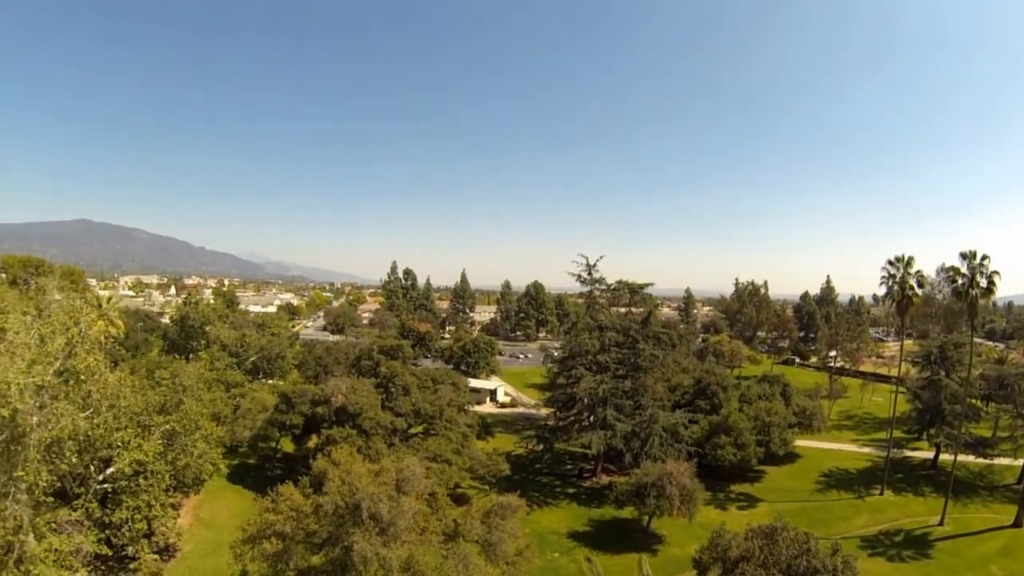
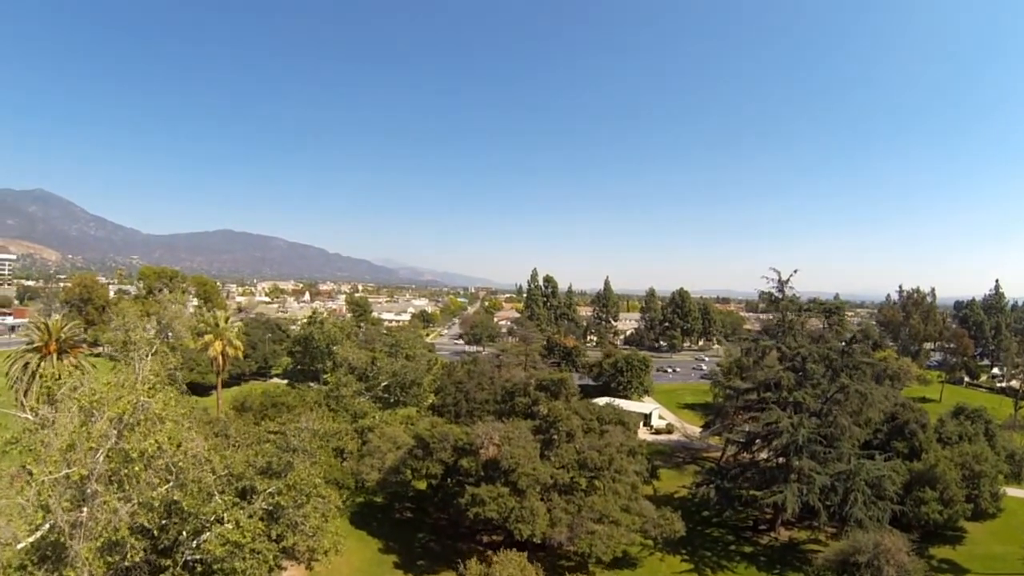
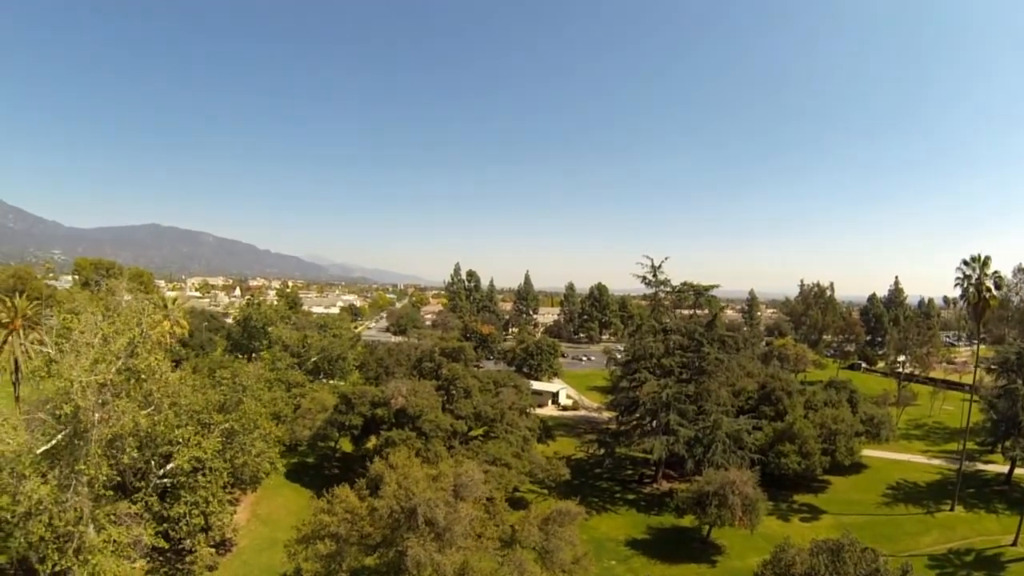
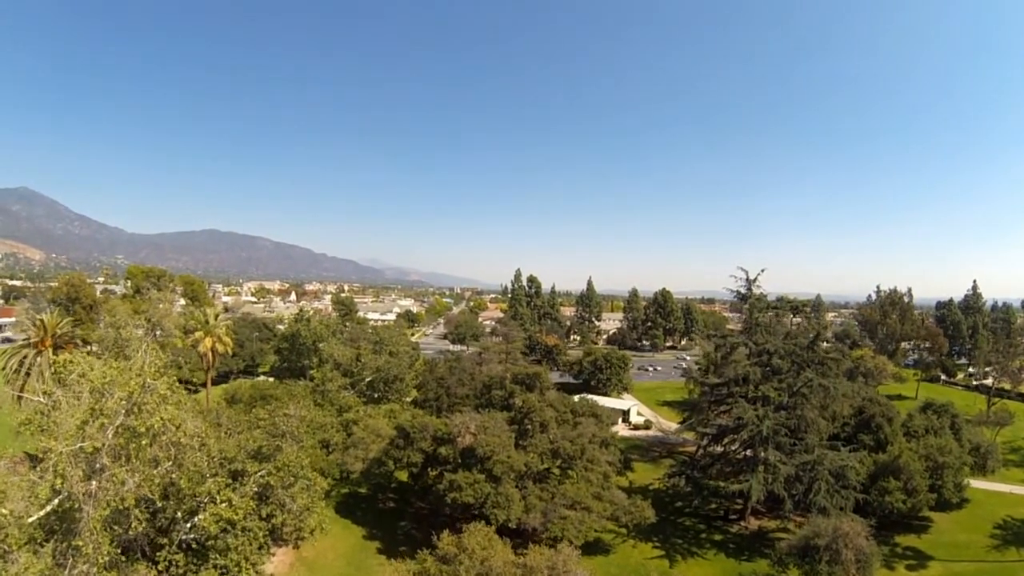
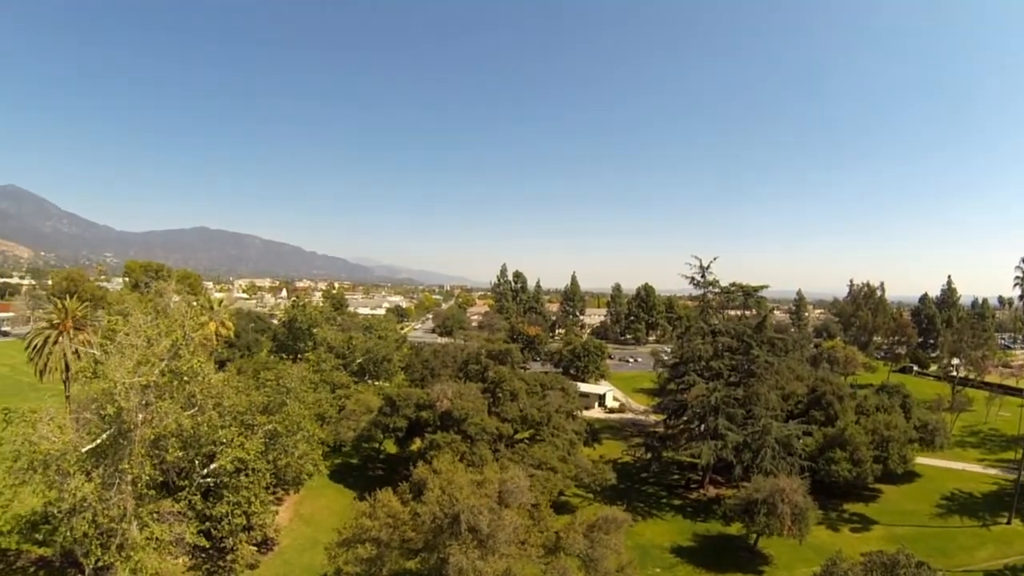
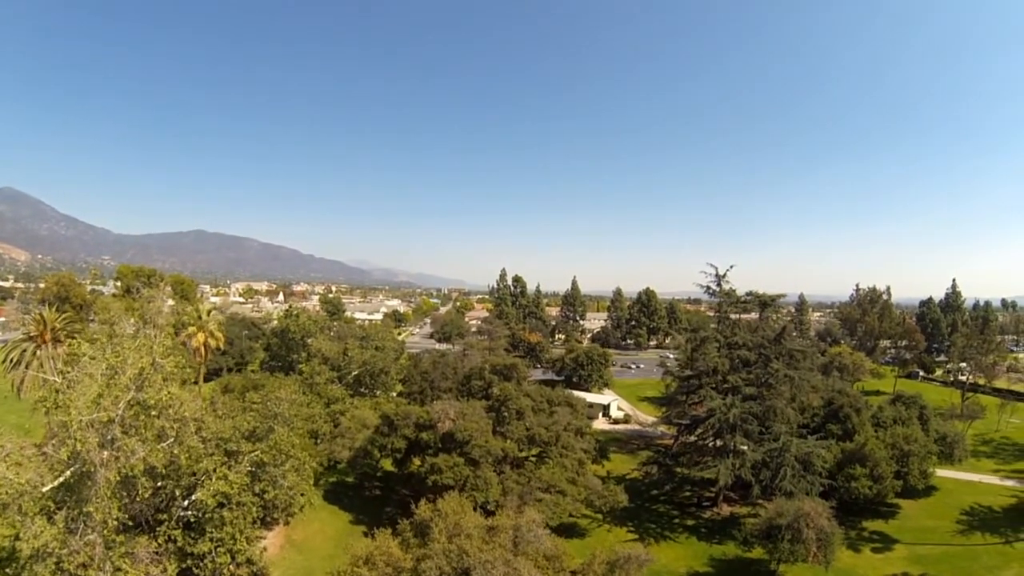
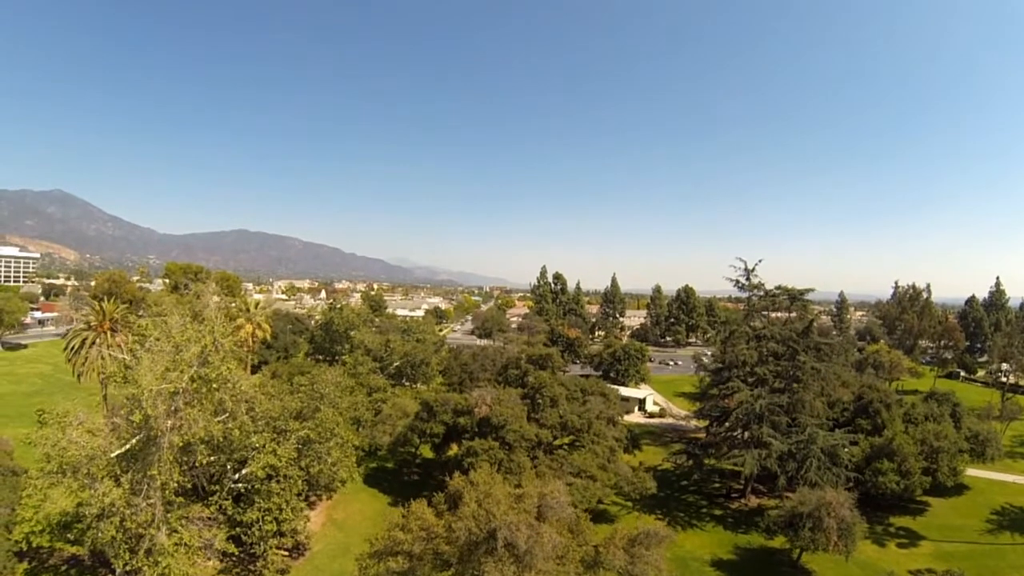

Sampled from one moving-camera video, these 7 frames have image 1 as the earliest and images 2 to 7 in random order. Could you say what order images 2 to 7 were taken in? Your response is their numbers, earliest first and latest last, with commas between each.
3, 5, 7, 6, 4, 2
